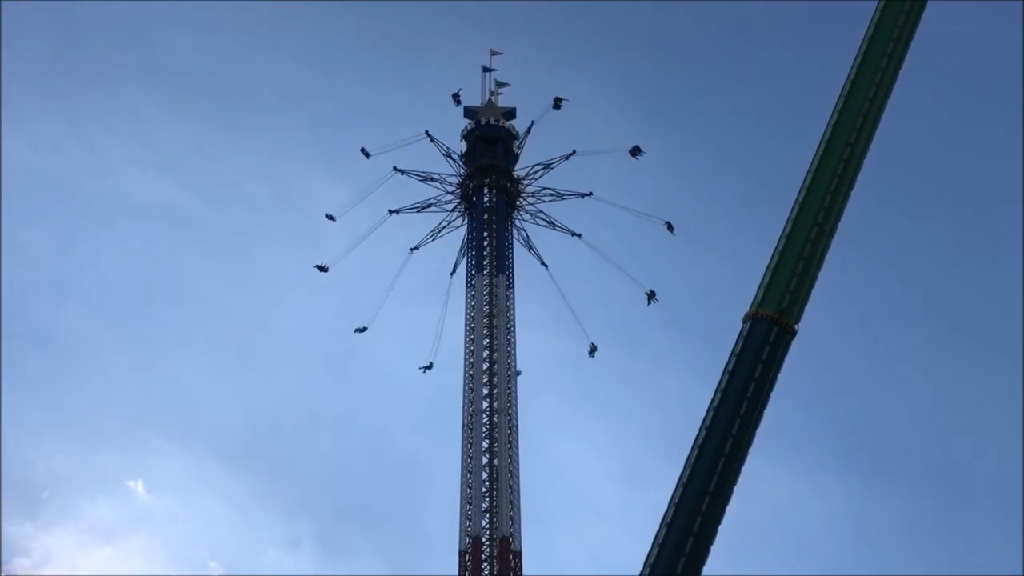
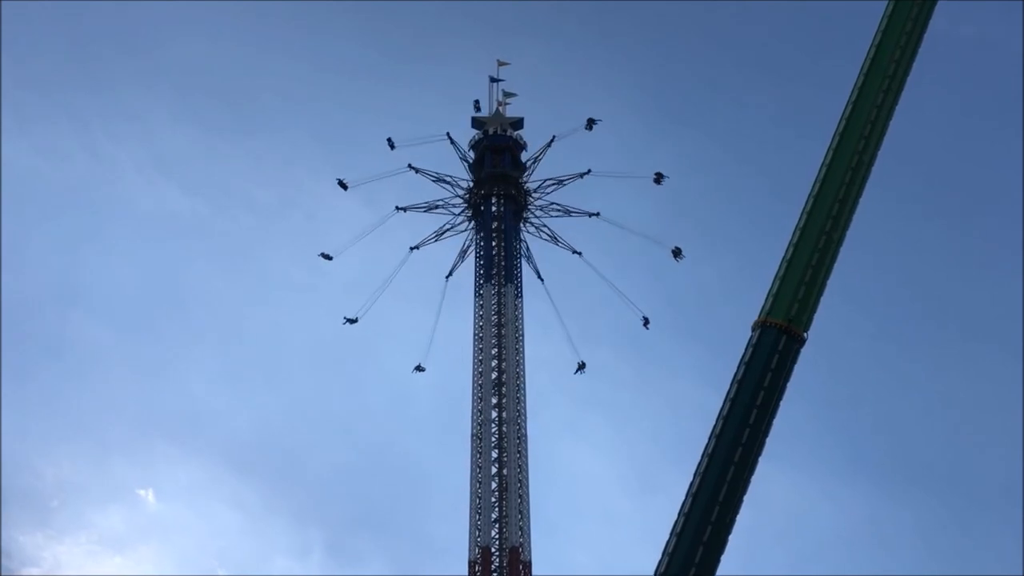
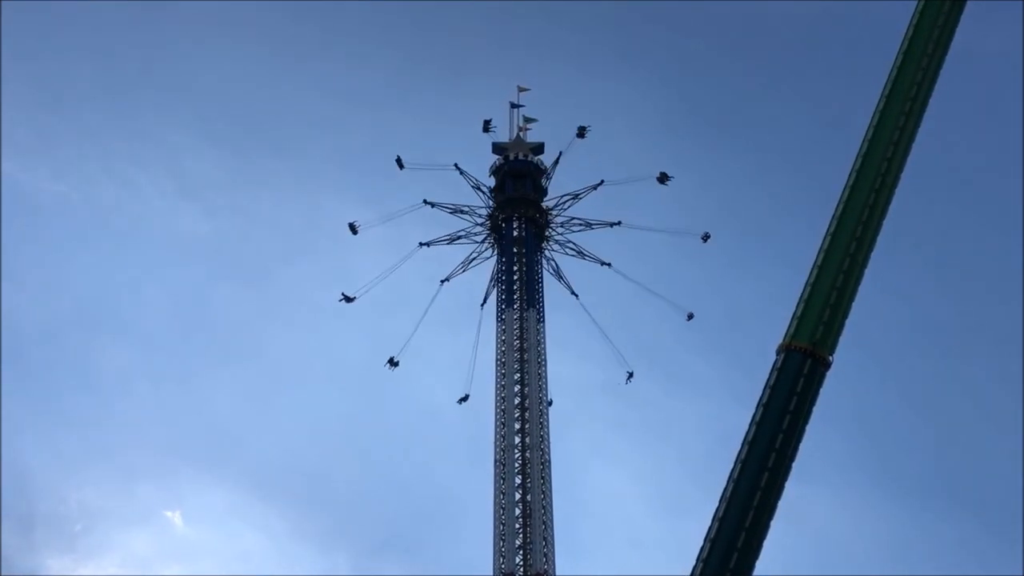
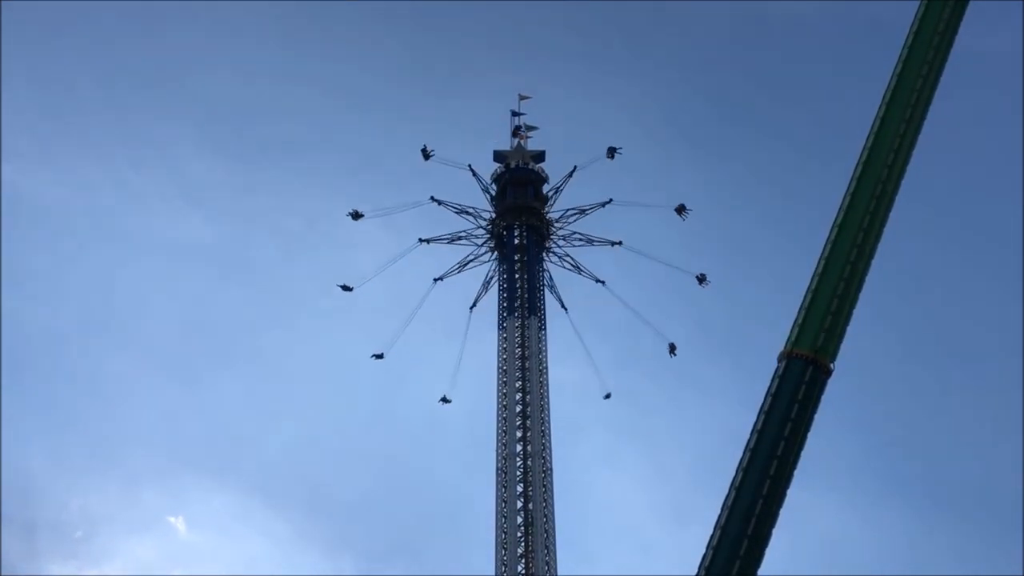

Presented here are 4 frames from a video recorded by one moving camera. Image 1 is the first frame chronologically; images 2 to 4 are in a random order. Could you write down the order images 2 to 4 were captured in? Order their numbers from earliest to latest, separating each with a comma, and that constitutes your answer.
2, 3, 4
